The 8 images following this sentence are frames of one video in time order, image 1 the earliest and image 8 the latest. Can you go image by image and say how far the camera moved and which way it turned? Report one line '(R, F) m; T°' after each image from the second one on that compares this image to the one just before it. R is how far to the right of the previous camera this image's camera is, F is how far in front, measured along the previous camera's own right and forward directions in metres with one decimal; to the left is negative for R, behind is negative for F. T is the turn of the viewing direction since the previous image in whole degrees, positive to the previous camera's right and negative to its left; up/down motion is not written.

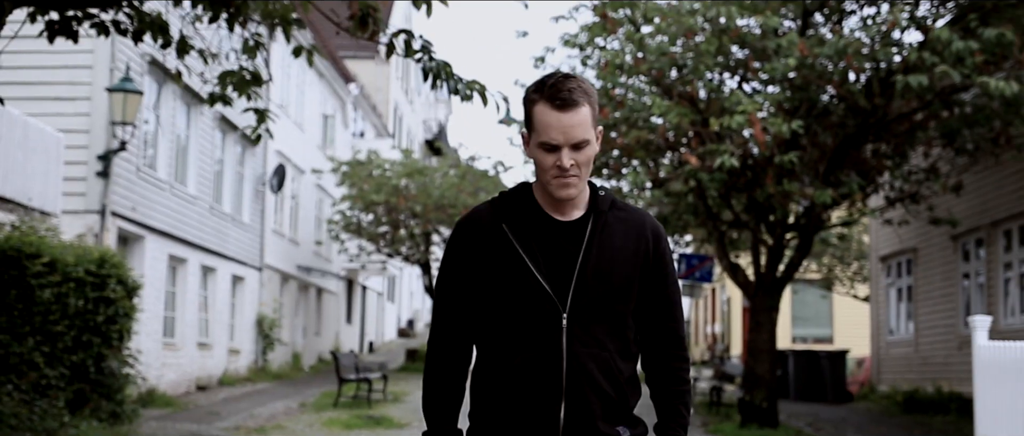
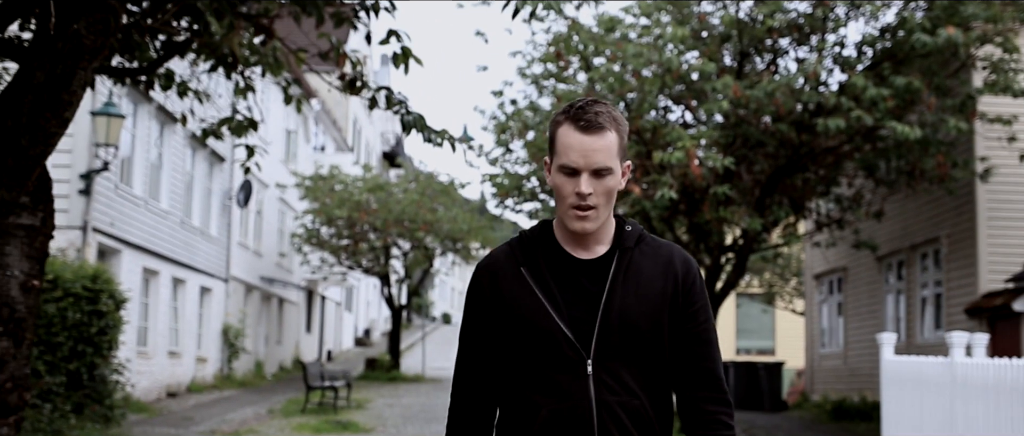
(+0.1, -1.3) m; +2°
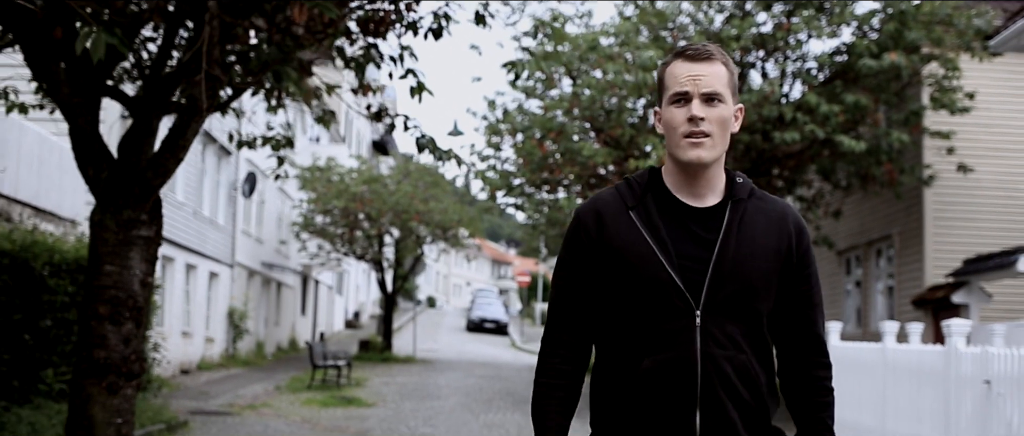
(-0.1, -1.7) m; +1°
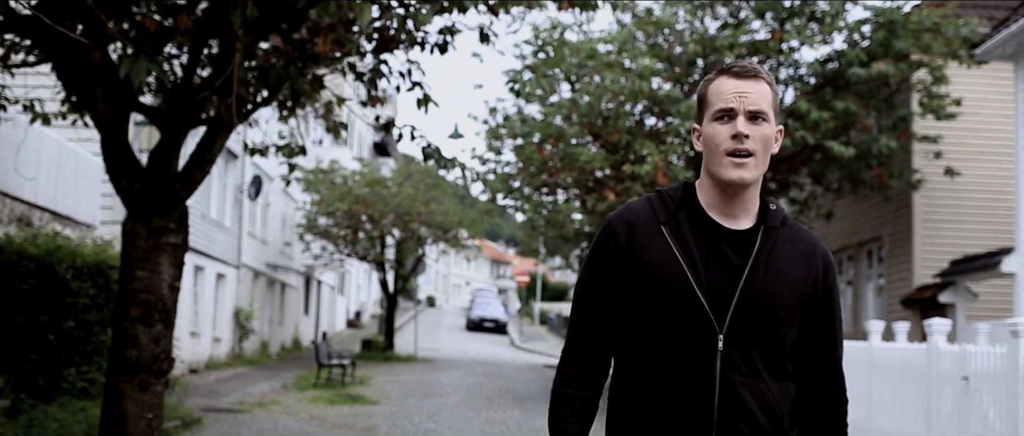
(0.0, -0.5) m; 0°
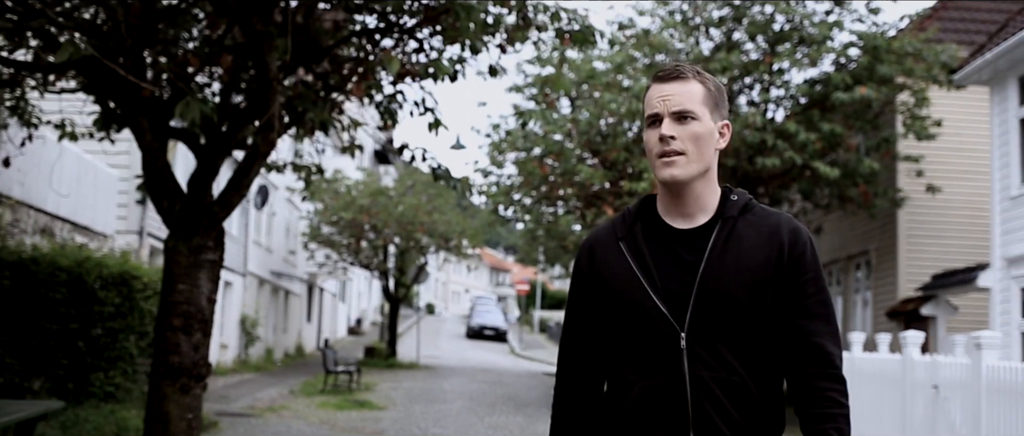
(-0.1, -0.8) m; 0°
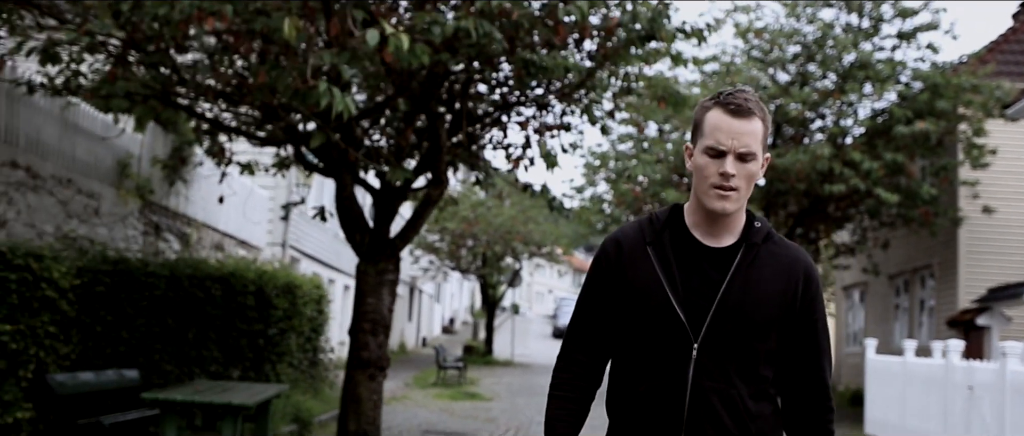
(-0.3, -2.5) m; -4°
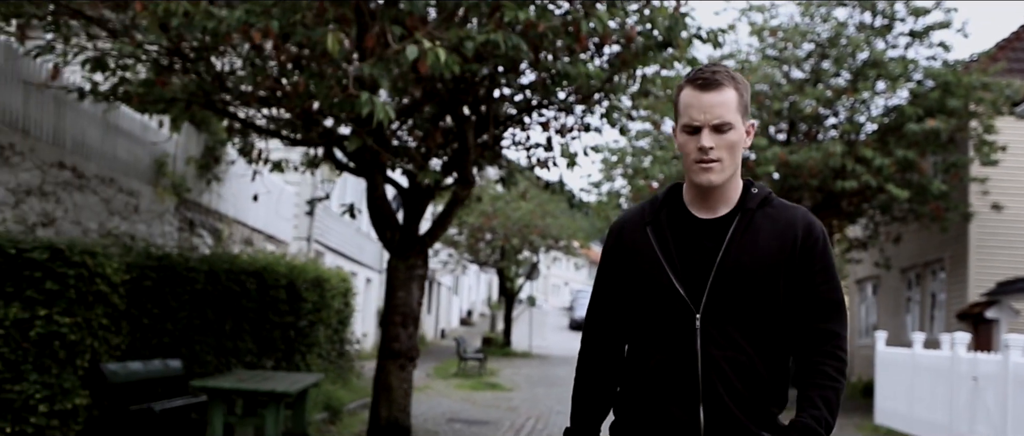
(-0.1, -0.6) m; -1°
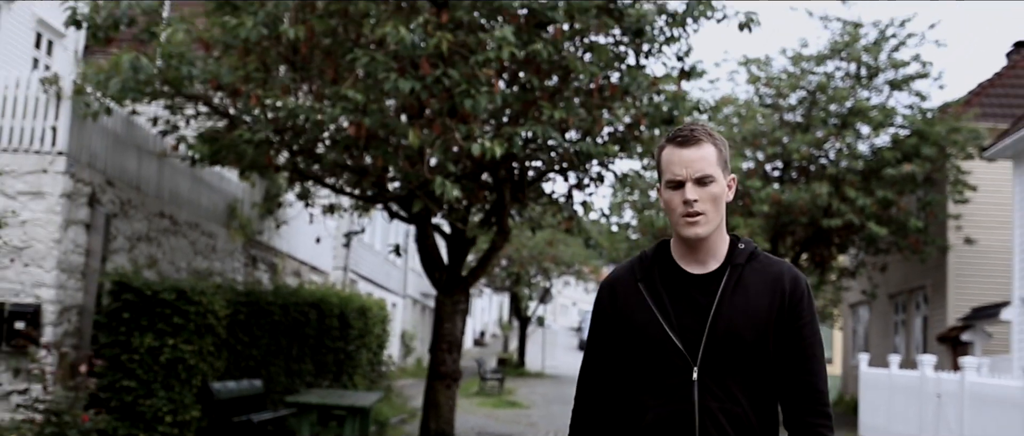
(-0.3, -2.2) m; 0°
